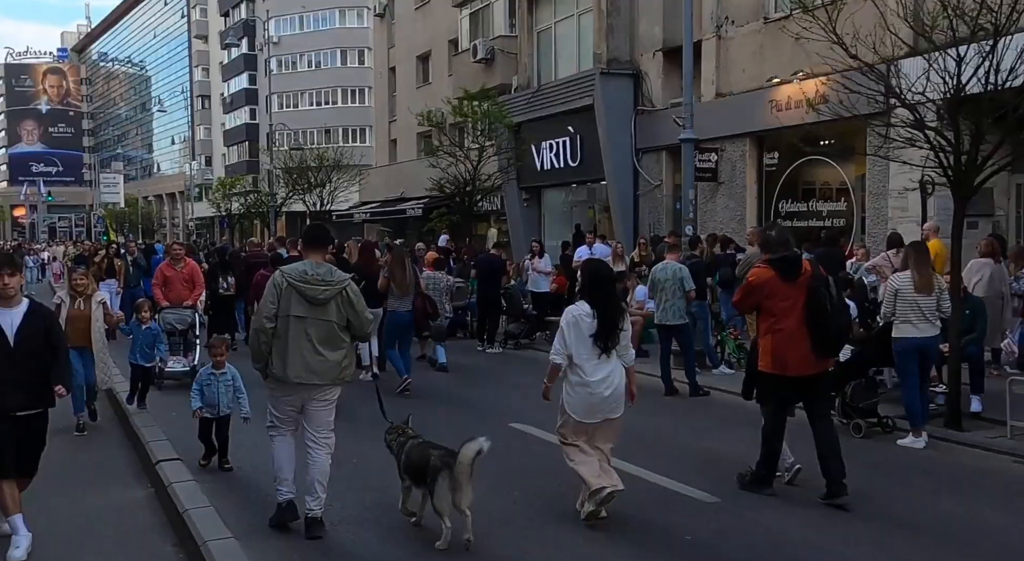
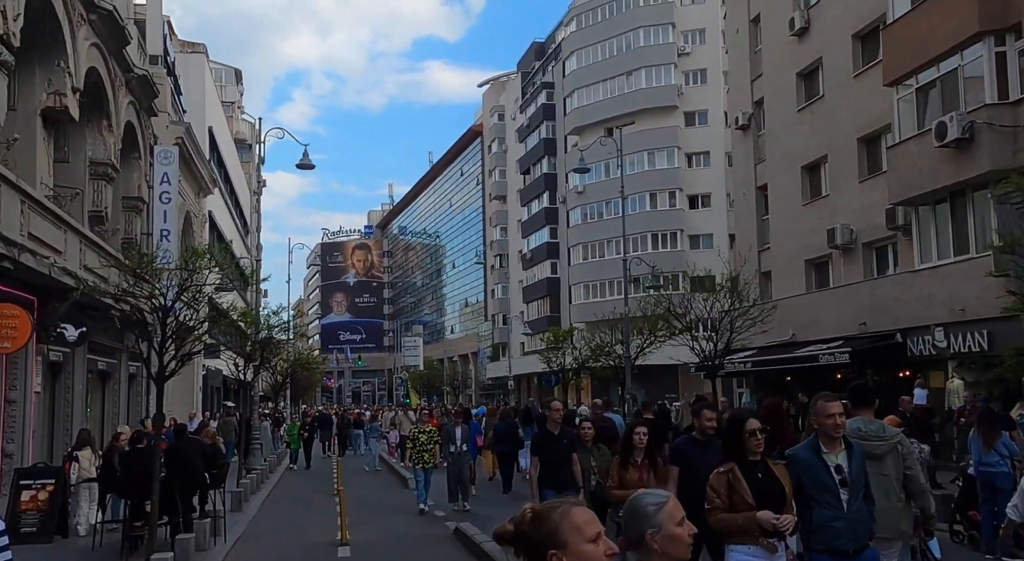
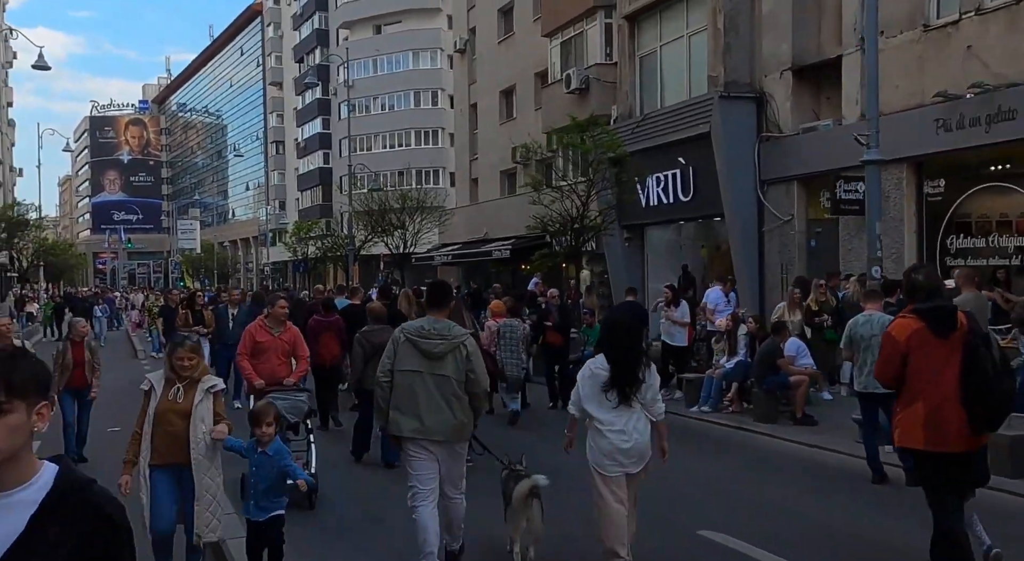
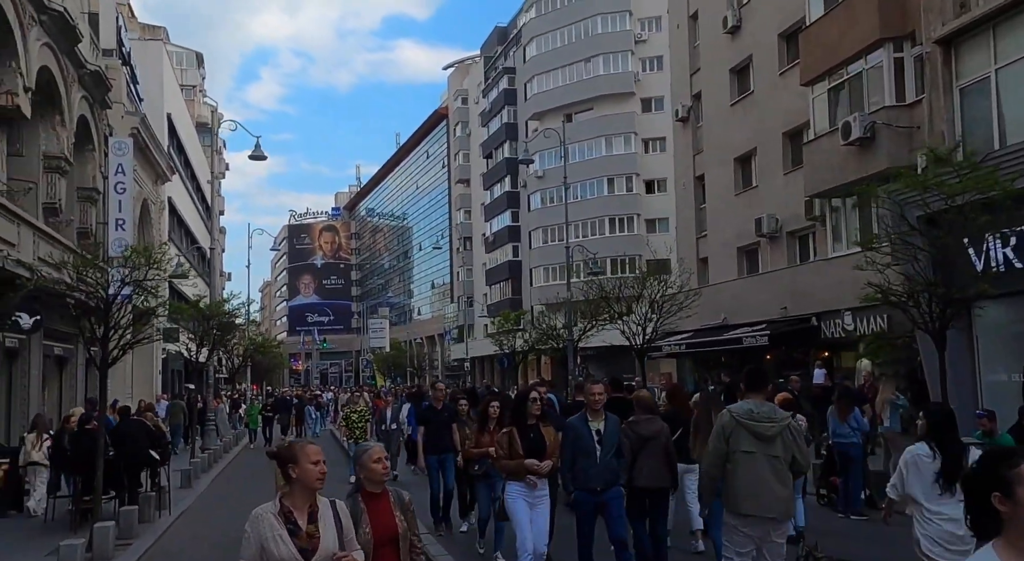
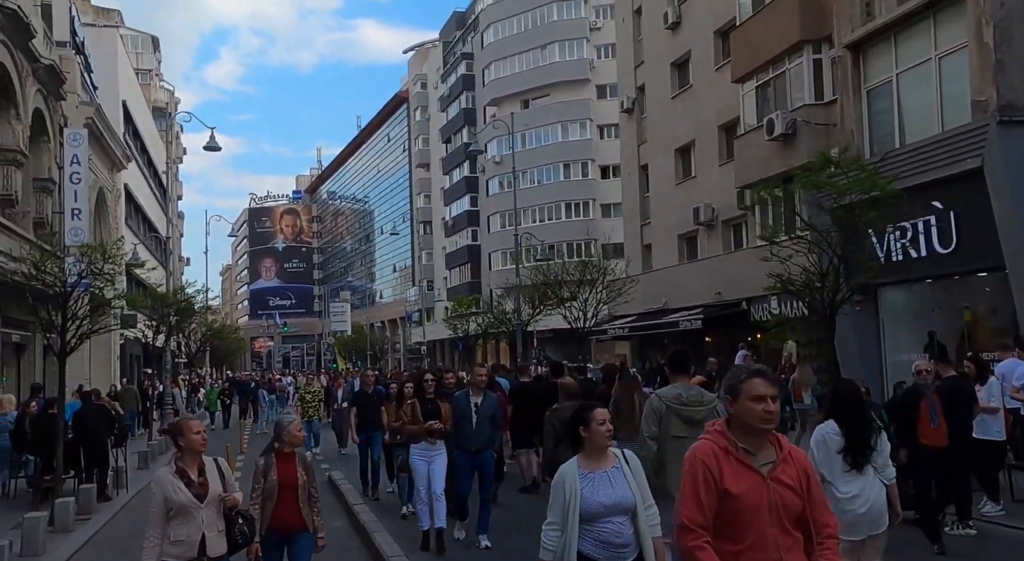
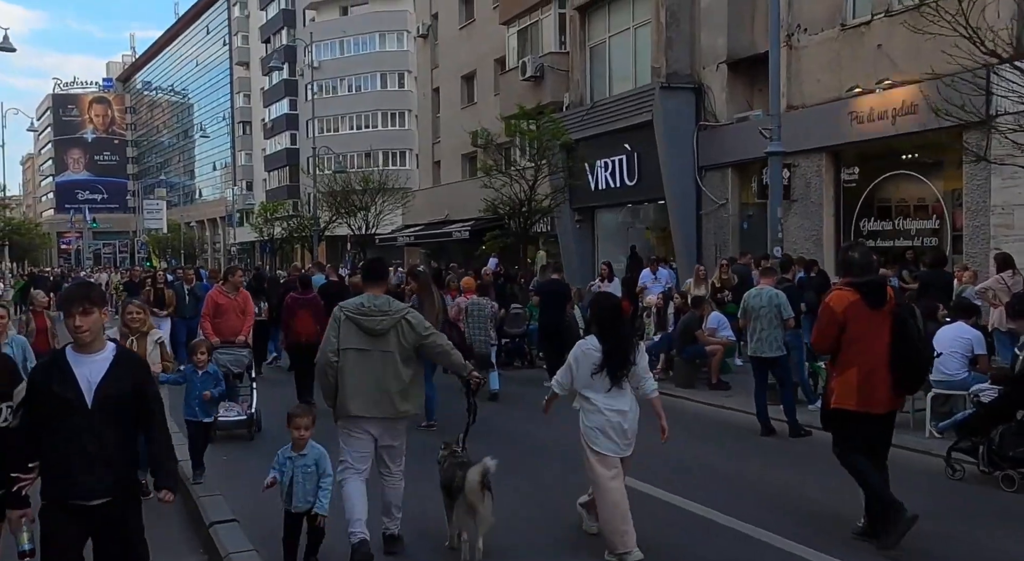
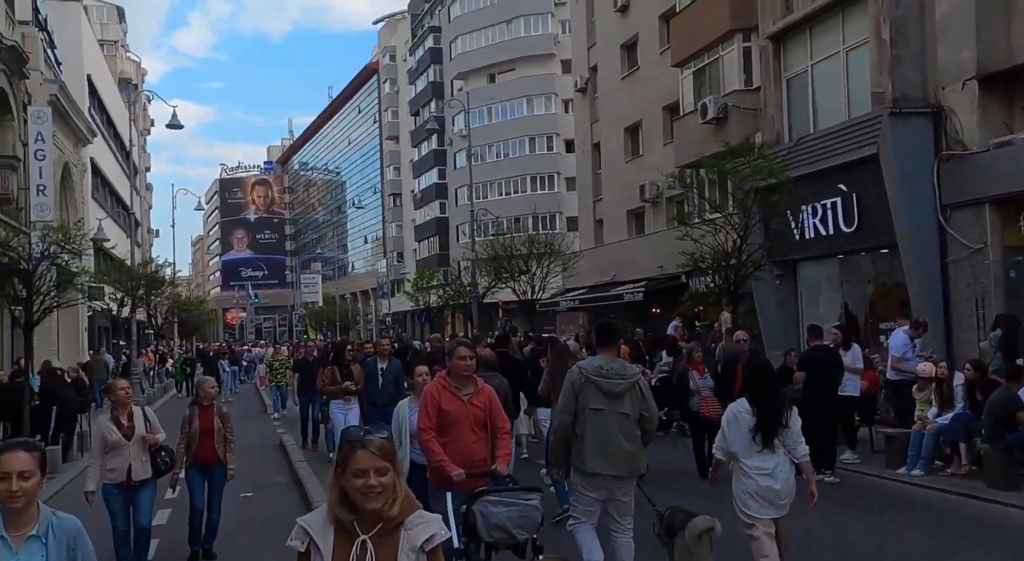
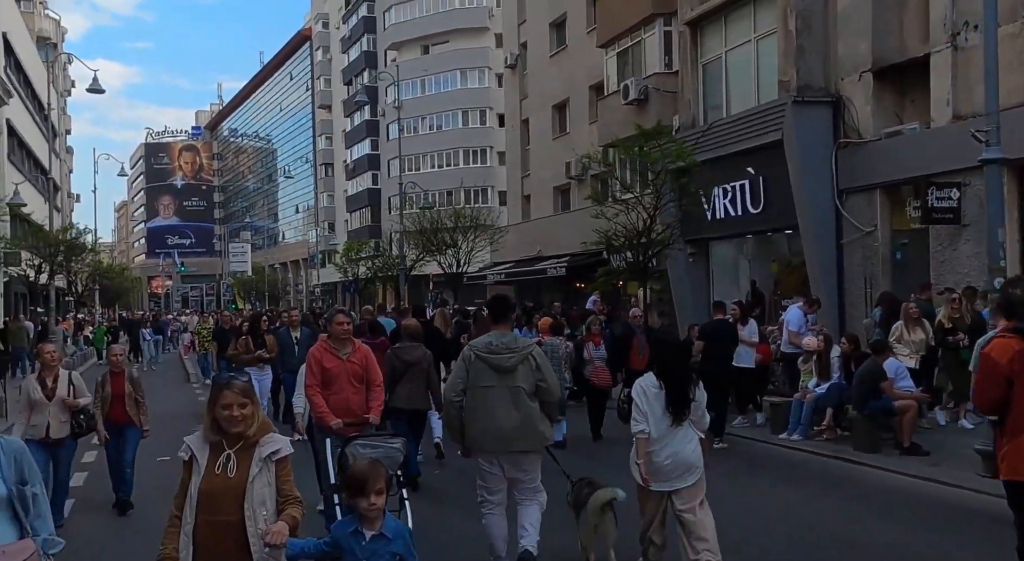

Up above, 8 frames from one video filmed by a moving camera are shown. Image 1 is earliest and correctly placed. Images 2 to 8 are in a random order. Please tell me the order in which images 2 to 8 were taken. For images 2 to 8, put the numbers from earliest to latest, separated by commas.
6, 3, 8, 7, 5, 4, 2
